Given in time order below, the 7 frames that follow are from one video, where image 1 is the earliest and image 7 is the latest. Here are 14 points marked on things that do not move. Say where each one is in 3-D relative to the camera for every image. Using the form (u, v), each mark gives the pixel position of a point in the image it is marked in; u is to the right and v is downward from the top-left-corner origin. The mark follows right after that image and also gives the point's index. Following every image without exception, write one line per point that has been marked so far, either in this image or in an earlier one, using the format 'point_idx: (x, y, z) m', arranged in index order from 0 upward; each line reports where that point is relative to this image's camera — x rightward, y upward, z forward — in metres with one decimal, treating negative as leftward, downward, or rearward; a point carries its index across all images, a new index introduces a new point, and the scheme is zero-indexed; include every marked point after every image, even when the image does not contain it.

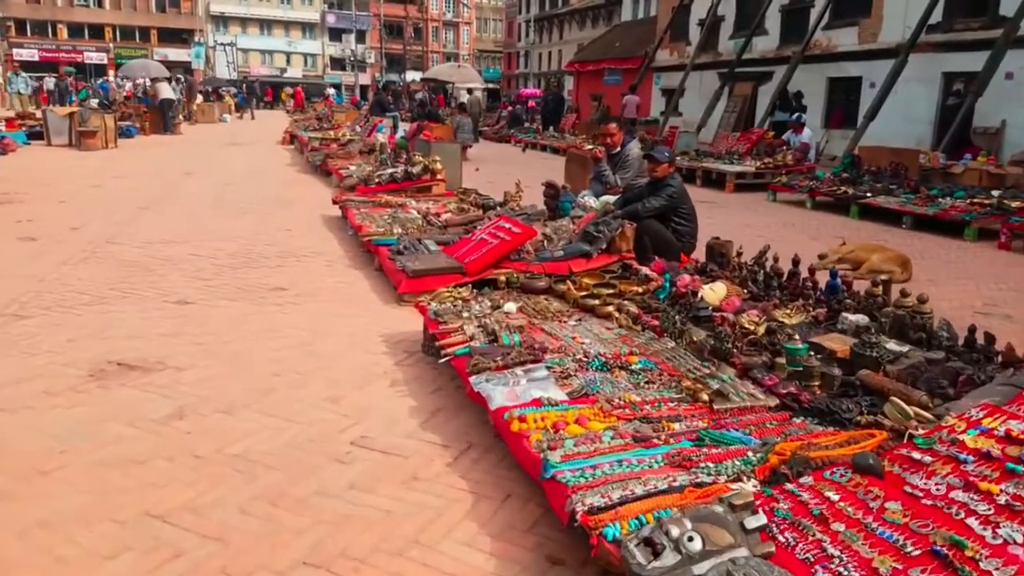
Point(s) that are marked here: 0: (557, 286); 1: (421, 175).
0: (+0.2, 0.0, +5.3) m
1: (-0.9, +1.2, +12.6) m
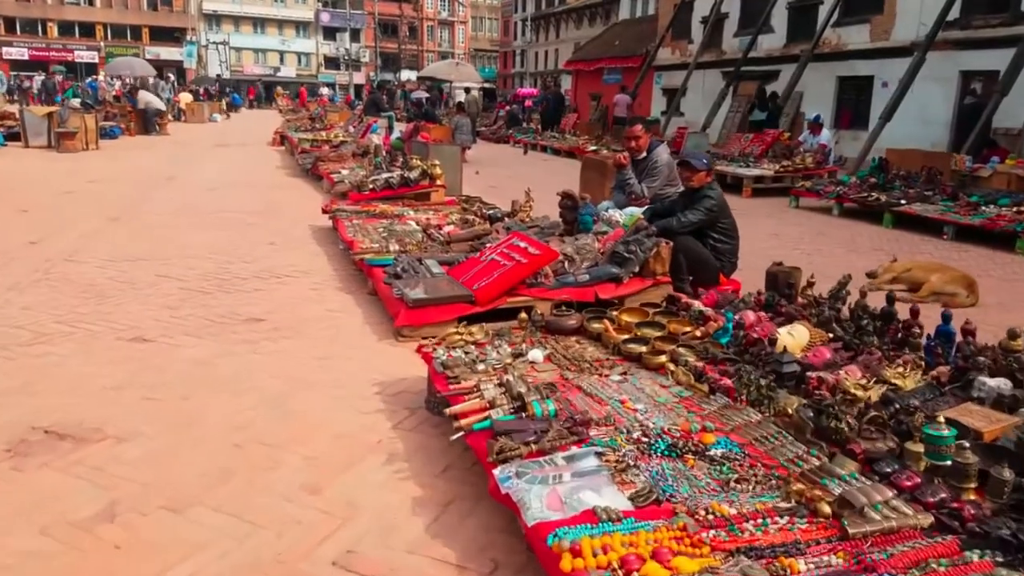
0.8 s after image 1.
0: (+0.3, -0.1, +4.3) m
1: (-0.9, +1.0, +11.6) m
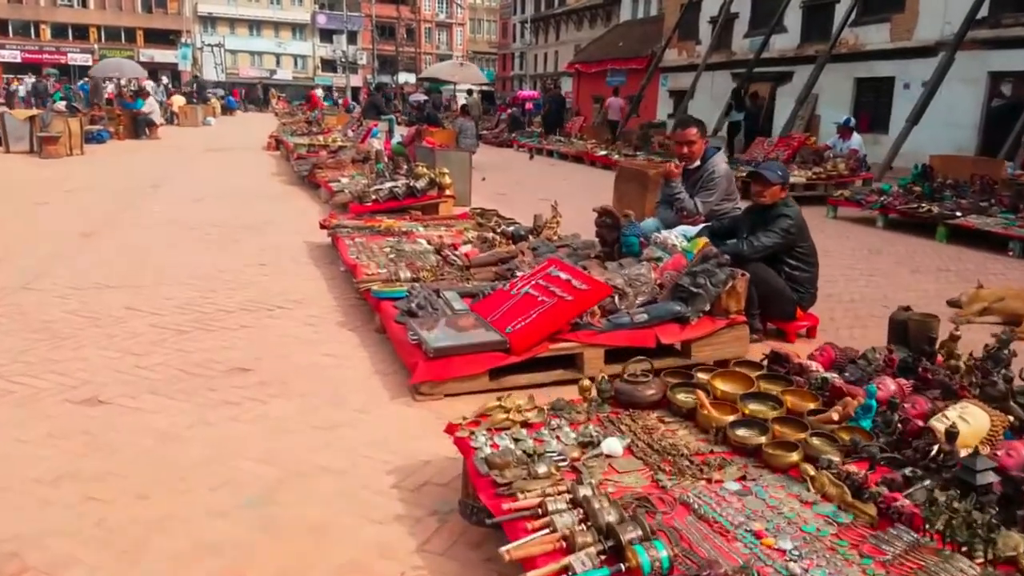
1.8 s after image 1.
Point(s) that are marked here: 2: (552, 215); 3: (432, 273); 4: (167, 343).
0: (+0.4, -0.3, +3.3) m
1: (-0.7, +0.8, +10.5) m
2: (+0.3, +0.5, +7.5) m
3: (-0.4, +0.1, +6.1) m
4: (-1.4, -0.2, +5.1) m
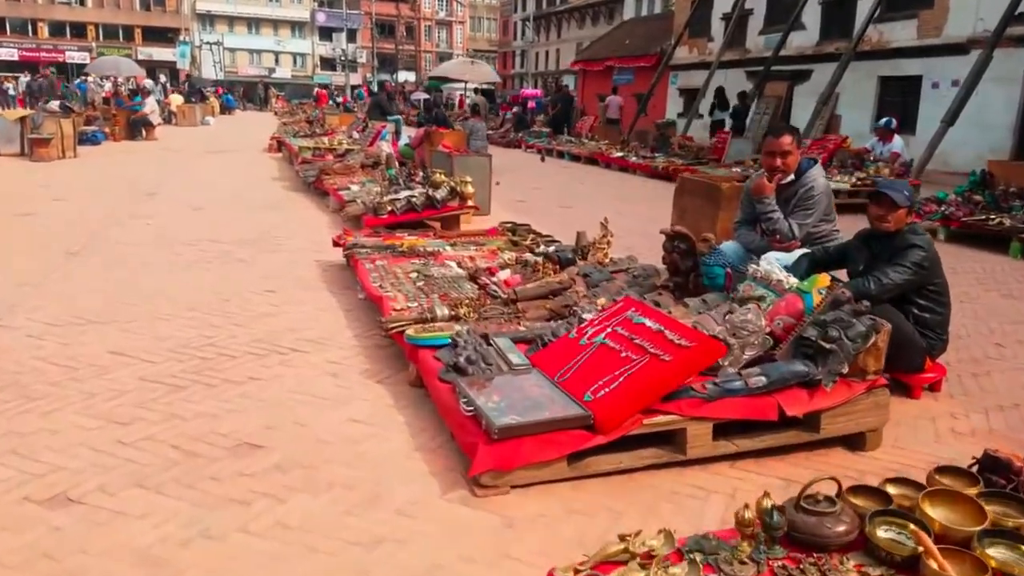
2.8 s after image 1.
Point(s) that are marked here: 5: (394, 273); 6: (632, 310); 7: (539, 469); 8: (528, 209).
0: (+0.7, -0.5, +2.3) m
1: (-0.5, +0.7, +9.6) m
2: (+0.5, +0.3, +6.5) m
3: (-0.2, -0.1, +5.2) m
4: (-1.2, -0.4, +4.2) m
5: (-0.6, +0.1, +6.4) m
6: (+0.4, -0.1, +4.2) m
7: (+0.1, -0.5, +3.3) m
8: (+0.2, +0.9, +13.3) m
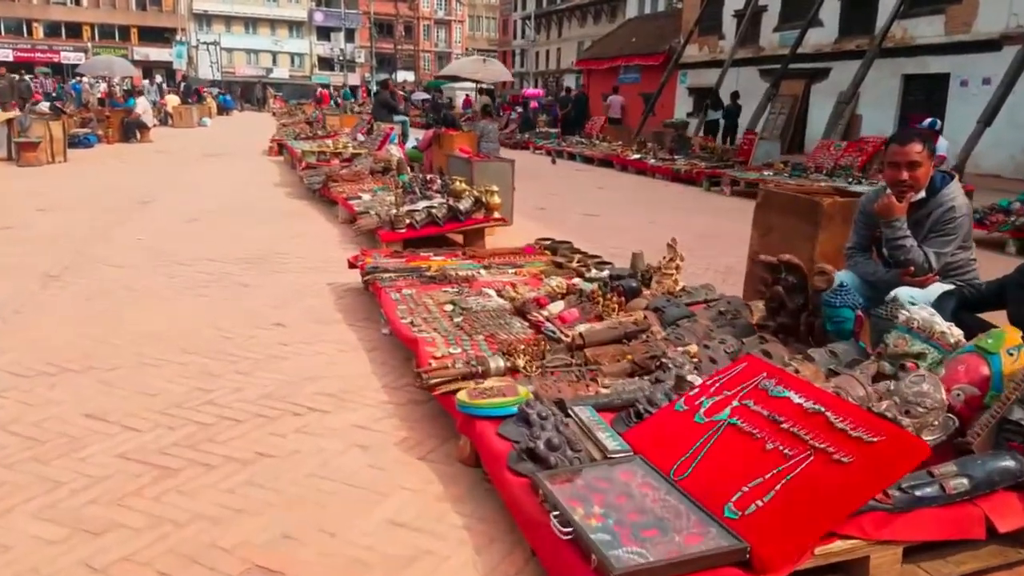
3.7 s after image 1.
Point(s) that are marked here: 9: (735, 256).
0: (+0.9, -0.6, +1.3) m
1: (-0.3, +0.5, +8.6) m
2: (+0.7, +0.2, +5.6) m
3: (+0.1, -0.2, +4.2) m
4: (-1.0, -0.6, +3.2) m
5: (-0.4, -0.1, +5.5) m
6: (+0.7, -0.2, +3.2) m
7: (+0.3, -0.7, +2.4) m
8: (+0.4, +0.7, +12.4) m
9: (+1.8, +0.3, +9.7) m
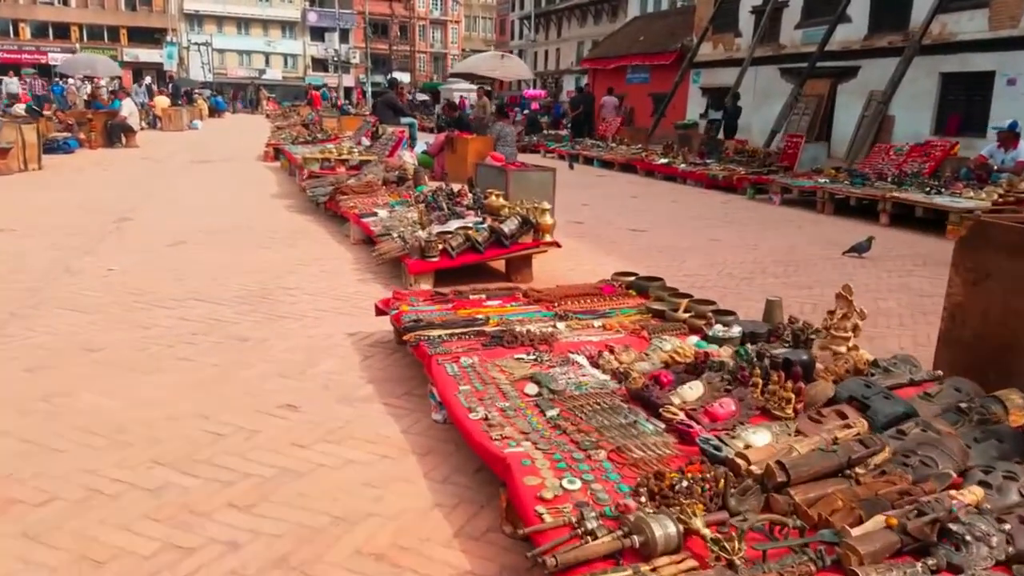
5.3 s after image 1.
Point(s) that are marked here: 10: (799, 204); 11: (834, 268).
0: (+1.3, -0.8, -0.3) m
1: (0.0, +0.3, +7.0) m
2: (+1.1, -0.1, +4.0) m
3: (+0.4, -0.5, +2.6) m
4: (-0.6, -0.8, +1.6) m
5: (-0.1, -0.3, +3.9) m
6: (+1.0, -0.5, +1.6) m
7: (+0.7, -0.9, +0.8) m
8: (+0.7, +0.5, +10.8) m
9: (+2.1, +0.1, +8.1) m
10: (+3.3, +1.0, +14.2) m
11: (+2.3, +0.1, +8.6) m
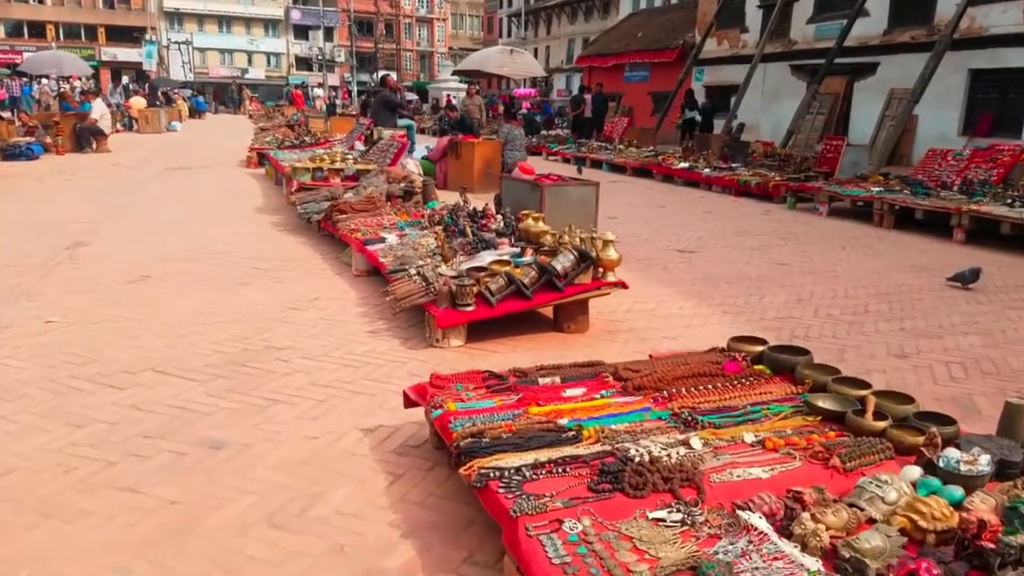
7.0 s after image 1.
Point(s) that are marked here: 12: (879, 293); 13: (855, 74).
0: (+1.6, -1.1, -1.9) m
1: (+0.3, 0.0, +5.4) m
2: (+1.3, -0.3, +2.4) m
3: (+0.7, -0.7, +1.0) m
4: (-0.3, -1.0, 0.0) m
5: (+0.2, -0.6, +2.3) m
6: (+1.3, -0.7, +0.1) m
7: (+1.0, -1.1, -0.8) m
8: (+0.9, +0.2, +9.2) m
9: (+2.3, -0.2, +6.6) m
10: (+3.5, +0.8, +12.7) m
11: (+2.5, -0.1, +7.0) m
12: (+2.2, 0.0, +7.3) m
13: (+5.1, +3.1, +17.6) m
